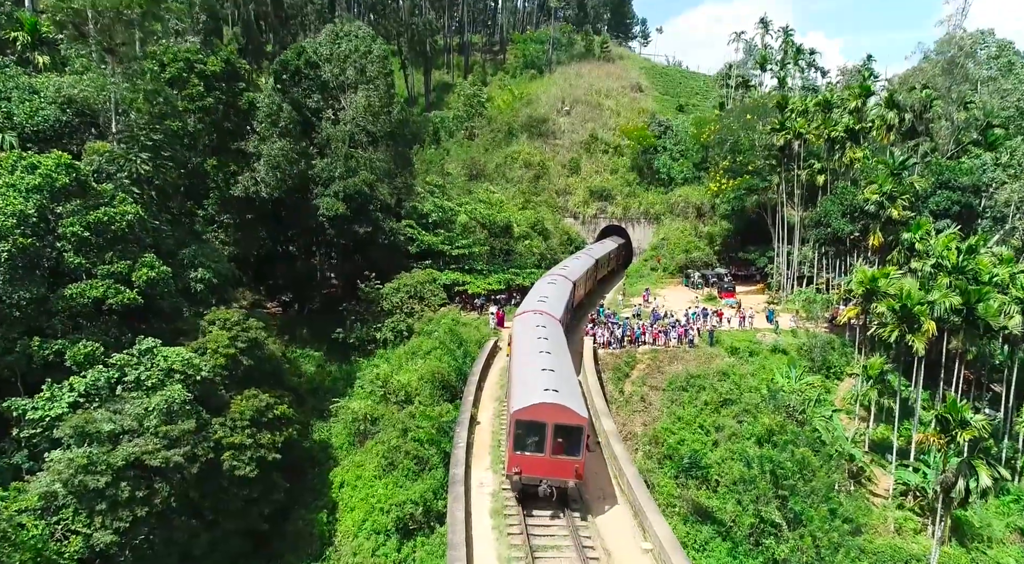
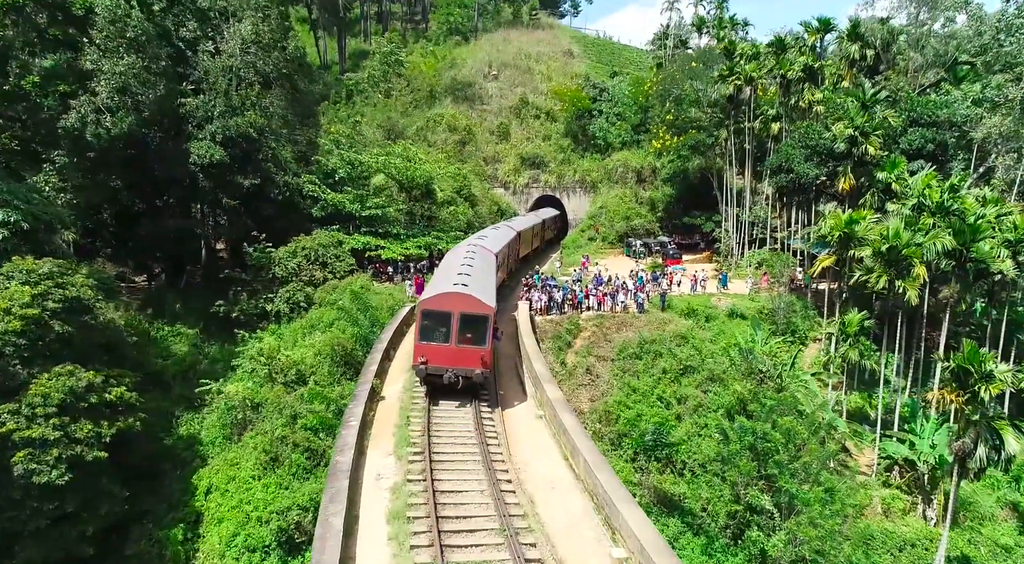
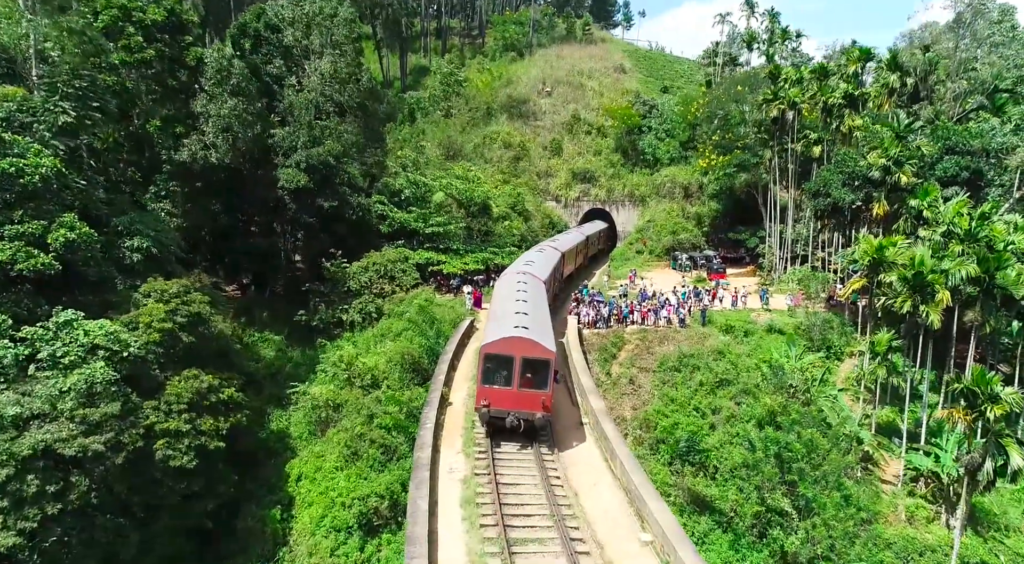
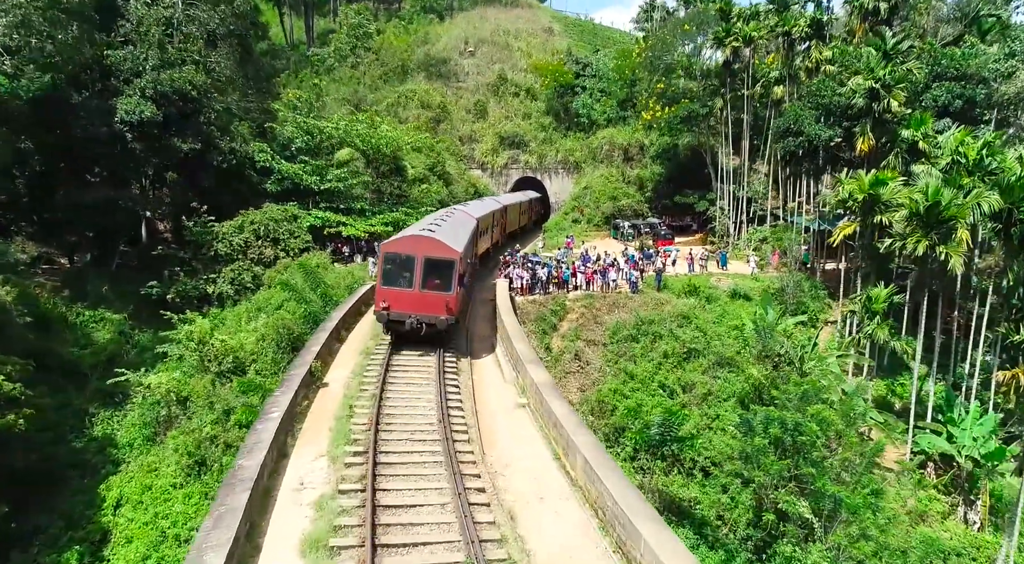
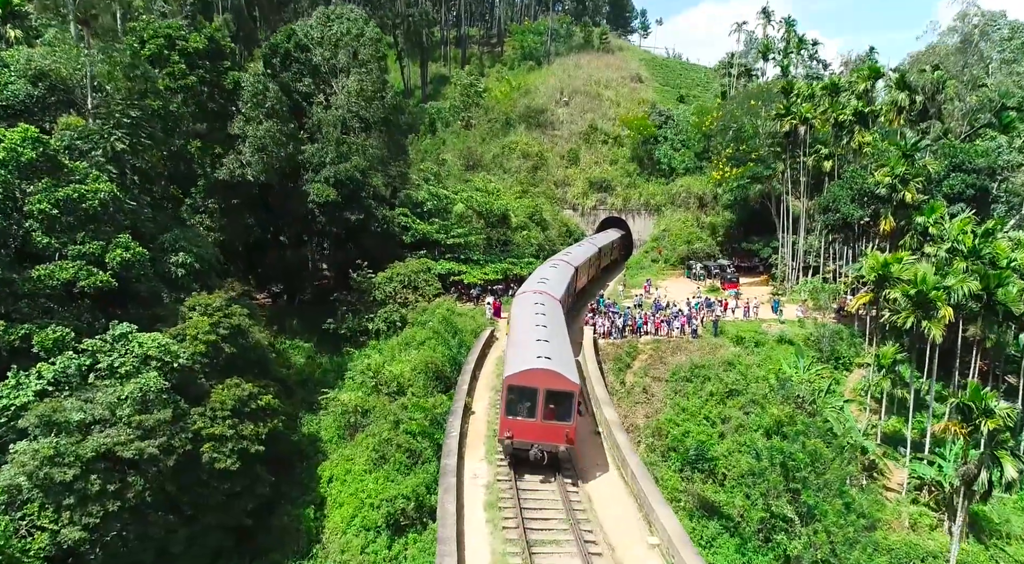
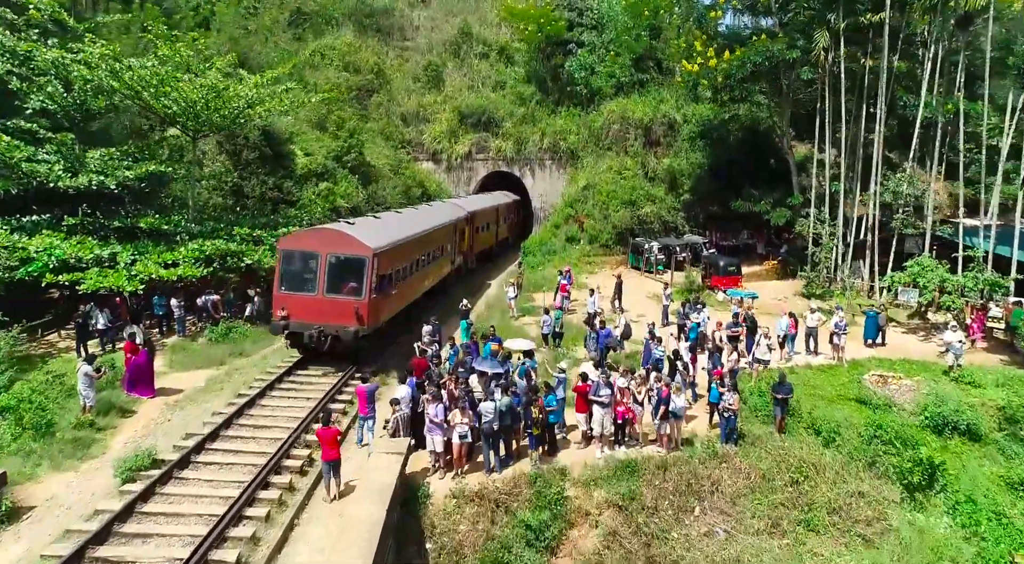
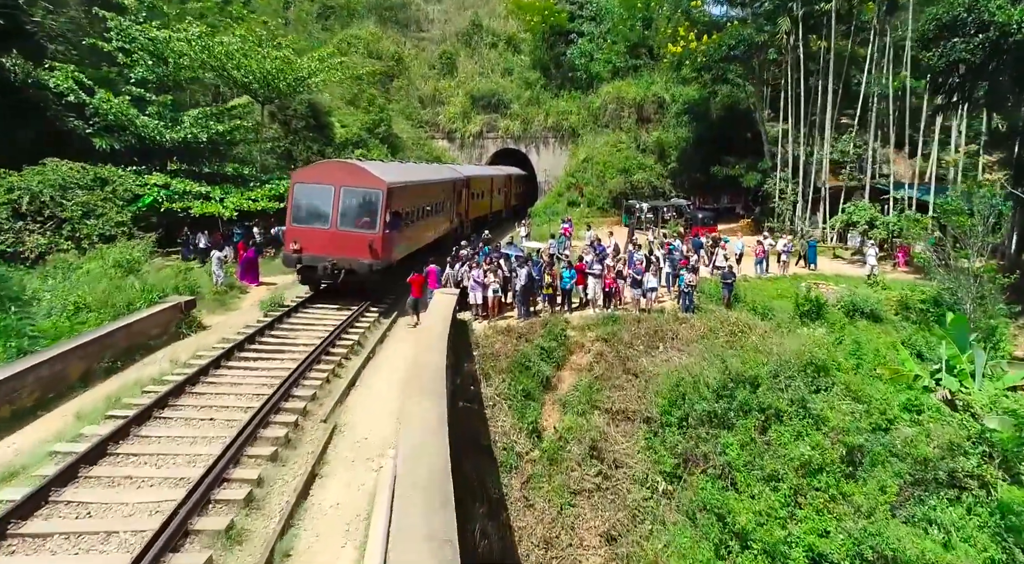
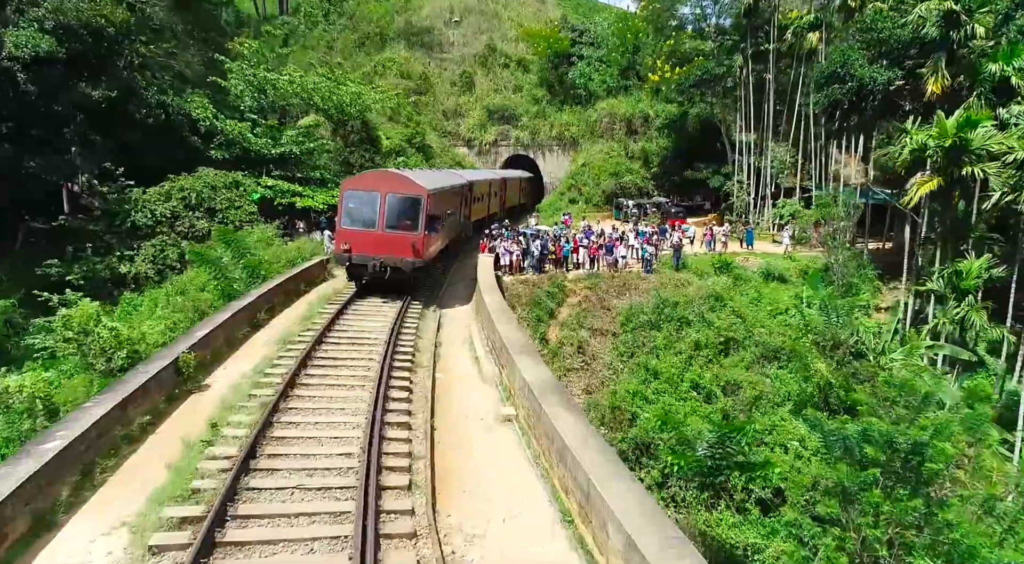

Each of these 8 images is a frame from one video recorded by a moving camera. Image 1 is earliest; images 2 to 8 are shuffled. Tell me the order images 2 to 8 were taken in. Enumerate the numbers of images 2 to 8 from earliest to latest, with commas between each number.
5, 3, 2, 4, 8, 7, 6
